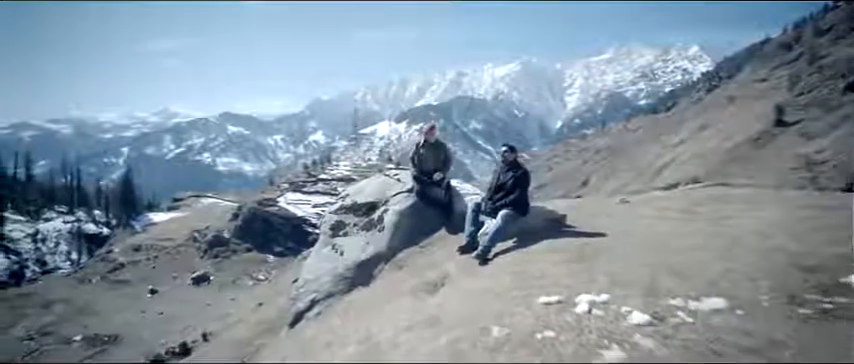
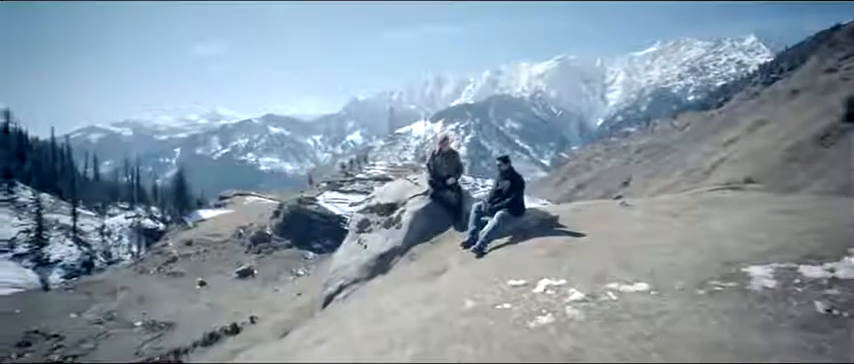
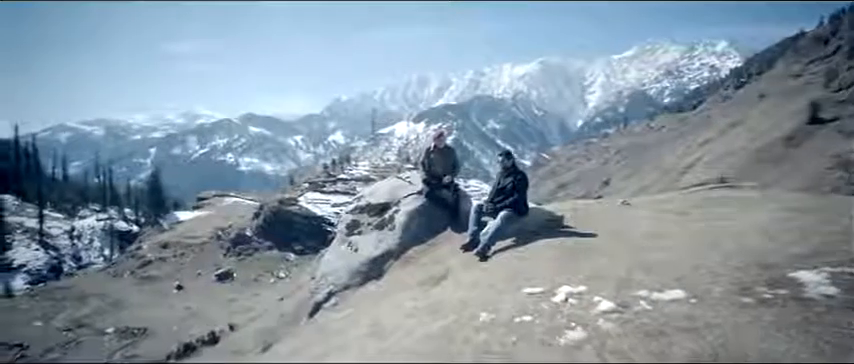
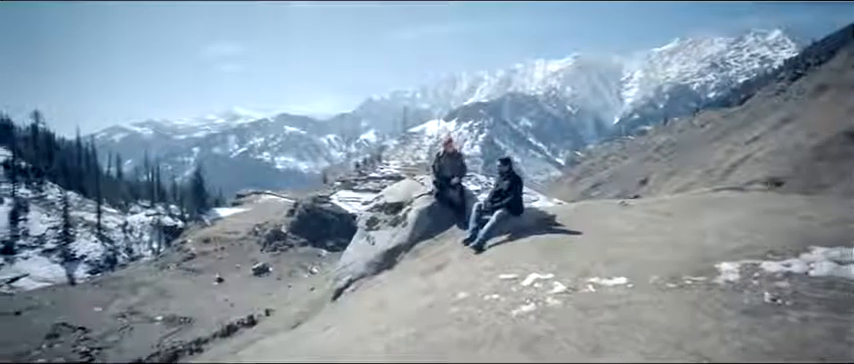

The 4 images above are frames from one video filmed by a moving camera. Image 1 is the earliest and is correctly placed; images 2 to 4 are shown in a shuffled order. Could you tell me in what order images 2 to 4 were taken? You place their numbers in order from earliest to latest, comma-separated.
3, 2, 4
